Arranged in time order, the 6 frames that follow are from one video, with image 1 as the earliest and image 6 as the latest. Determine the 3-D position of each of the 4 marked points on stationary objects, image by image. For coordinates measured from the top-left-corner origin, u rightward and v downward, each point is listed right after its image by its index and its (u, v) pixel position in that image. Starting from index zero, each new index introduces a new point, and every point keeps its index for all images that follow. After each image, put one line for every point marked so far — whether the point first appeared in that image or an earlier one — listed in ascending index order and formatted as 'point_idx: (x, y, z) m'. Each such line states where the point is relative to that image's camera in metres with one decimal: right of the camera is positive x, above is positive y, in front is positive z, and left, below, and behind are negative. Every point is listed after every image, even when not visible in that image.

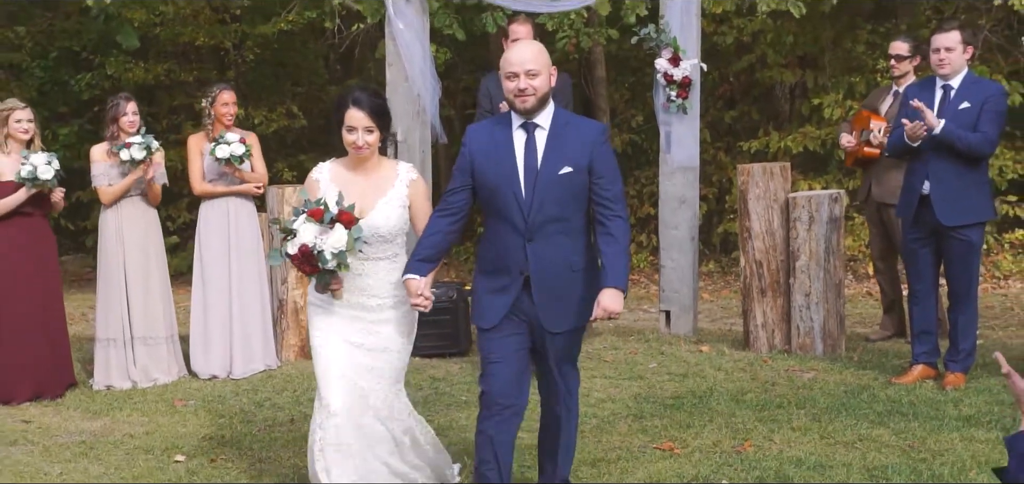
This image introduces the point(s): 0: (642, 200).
0: (+1.4, +0.5, +13.7) m
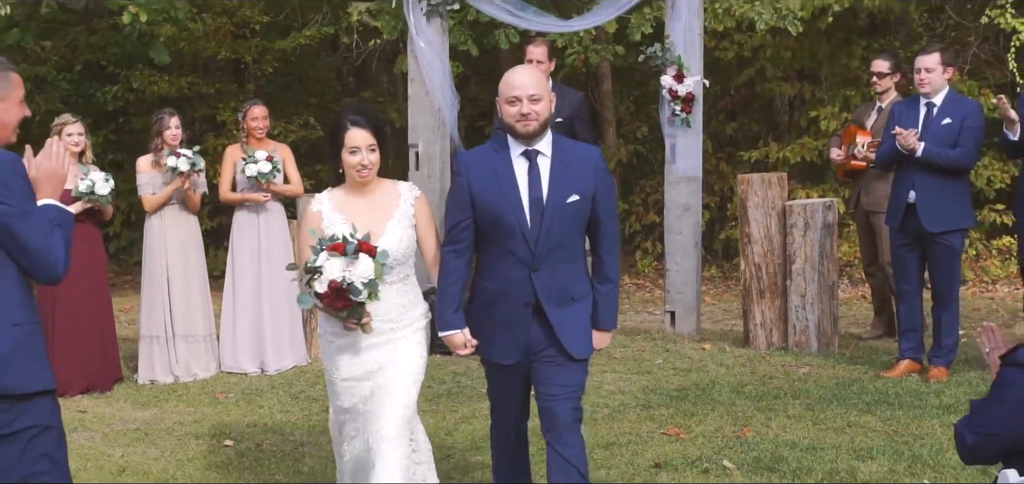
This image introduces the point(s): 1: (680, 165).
0: (+1.5, +0.4, +14.2) m
1: (+1.2, +0.6, +9.2) m
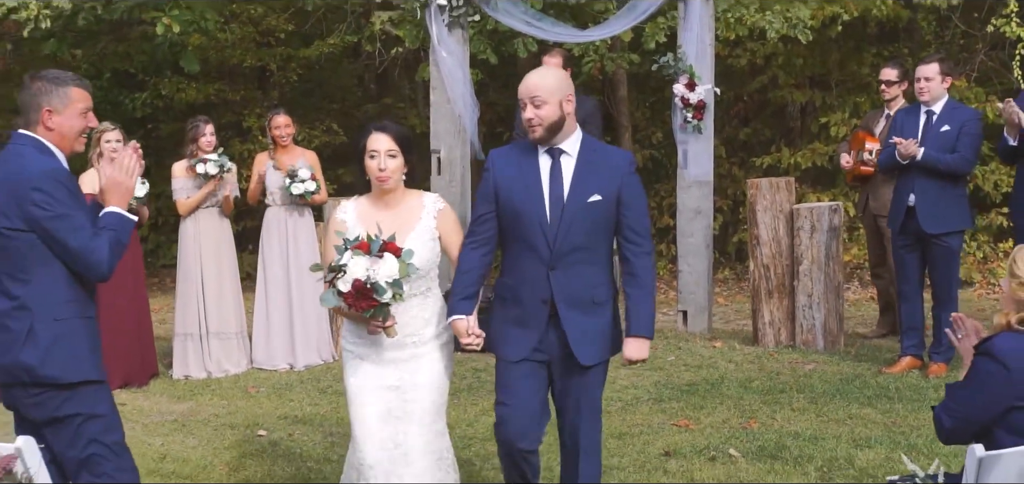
0: (+1.7, +0.4, +14.6) m
1: (+1.4, +0.6, +9.5) m
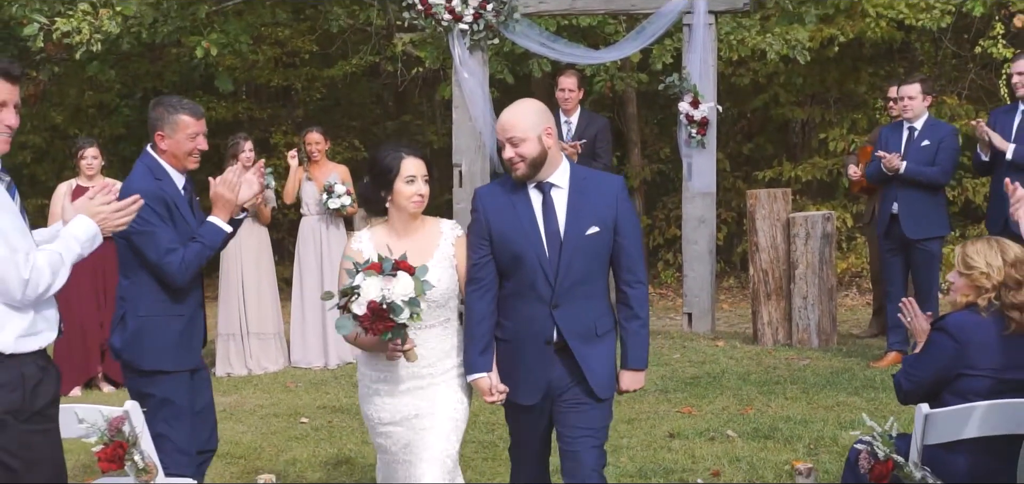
0: (+1.9, +0.2, +15.3) m
1: (+1.5, +0.5, +10.2) m
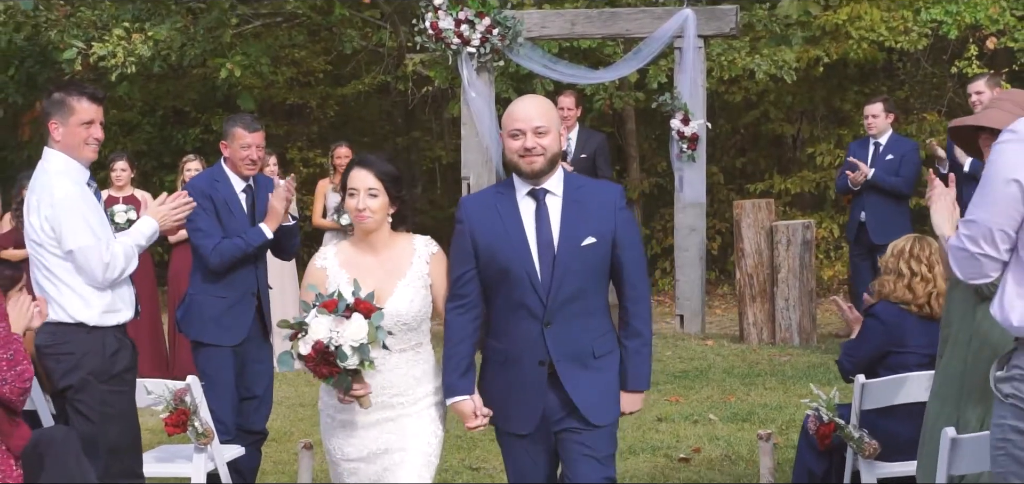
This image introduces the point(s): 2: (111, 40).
0: (+2.0, +0.1, +16.1) m
1: (+1.5, +0.4, +11.0) m
2: (-3.9, +2.0, +12.3) m
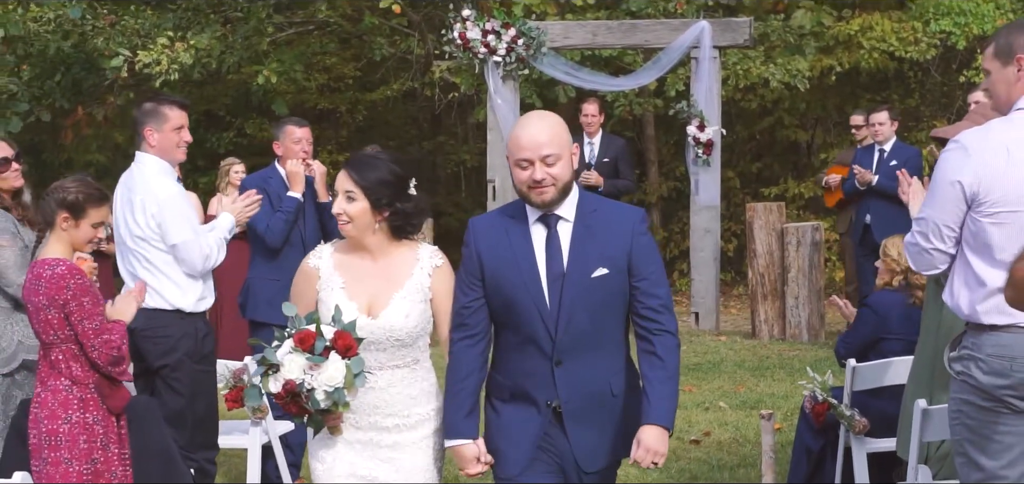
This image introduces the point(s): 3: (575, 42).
0: (+2.3, +0.1, +16.6) m
1: (+1.8, +0.4, +11.5) m
2: (-3.7, +2.0, +12.9) m
3: (+0.6, +1.8, +11.4) m
